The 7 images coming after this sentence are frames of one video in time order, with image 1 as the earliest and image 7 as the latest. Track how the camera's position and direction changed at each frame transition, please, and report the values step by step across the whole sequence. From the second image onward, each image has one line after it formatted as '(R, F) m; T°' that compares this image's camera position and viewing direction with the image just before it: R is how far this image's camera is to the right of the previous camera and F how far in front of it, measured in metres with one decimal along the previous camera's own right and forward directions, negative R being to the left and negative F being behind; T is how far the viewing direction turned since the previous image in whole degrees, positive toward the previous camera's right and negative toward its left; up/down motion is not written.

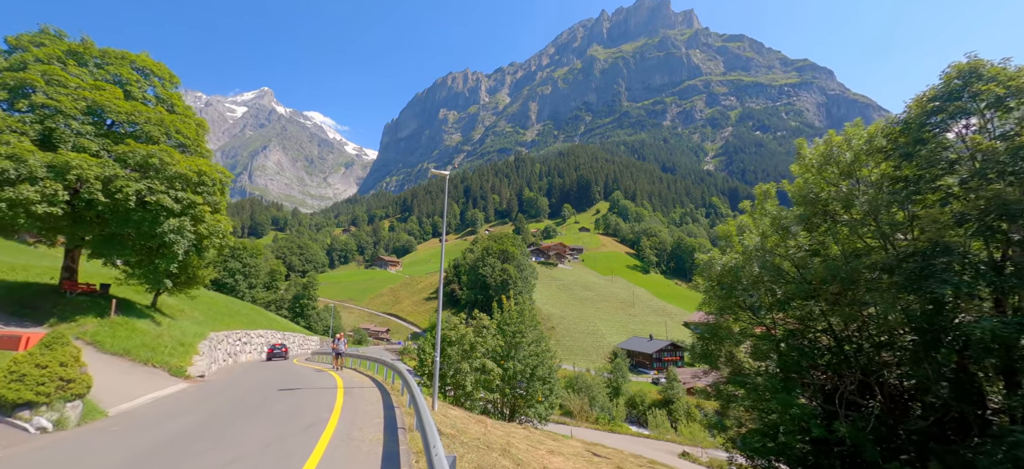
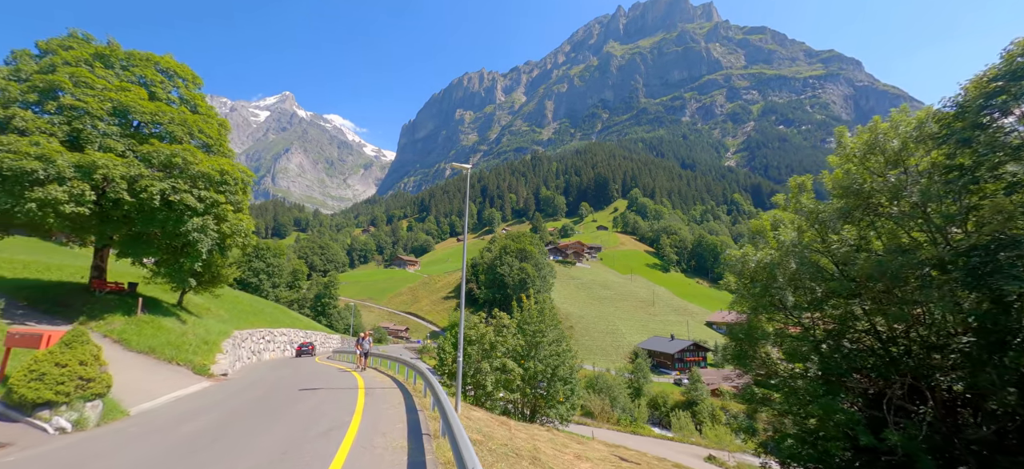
(-0.1, +0.3) m; -2°
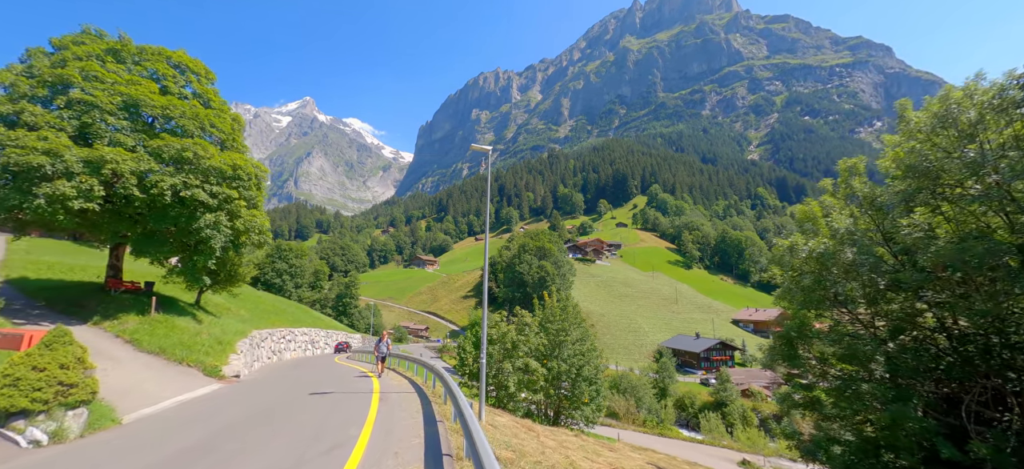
(-0.2, +0.9) m; -2°
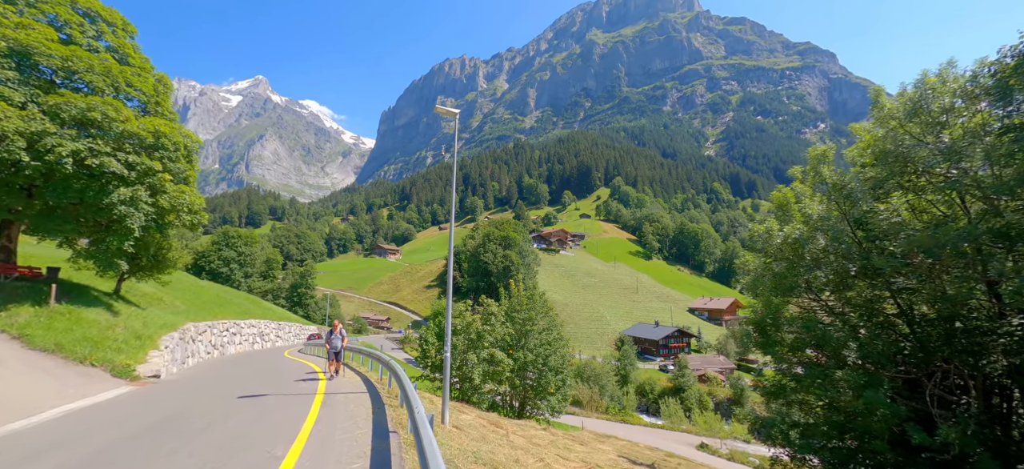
(-0.1, +1.4) m; +4°
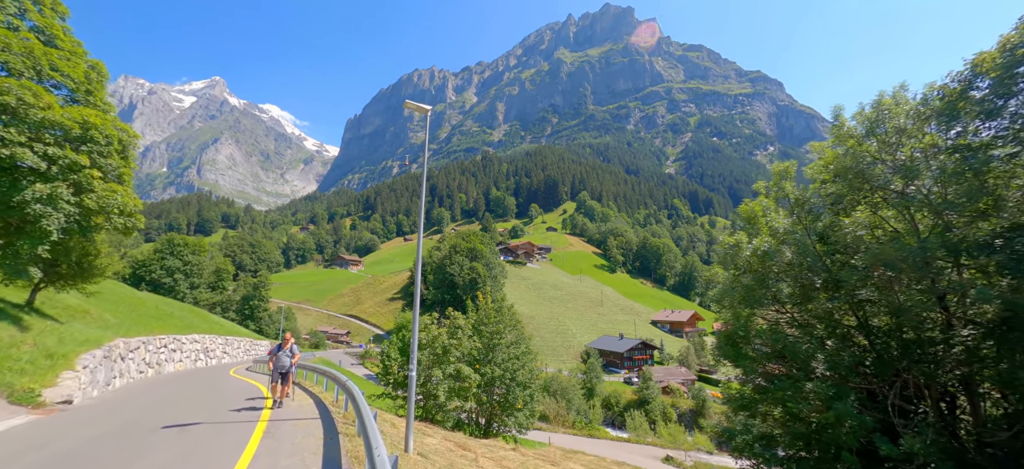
(-0.2, +0.9) m; +4°
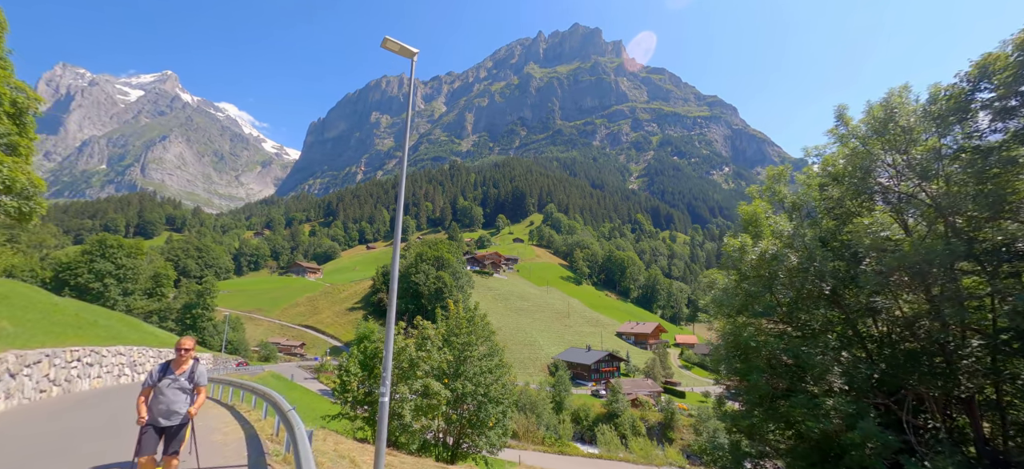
(-0.5, +2.2) m; +4°
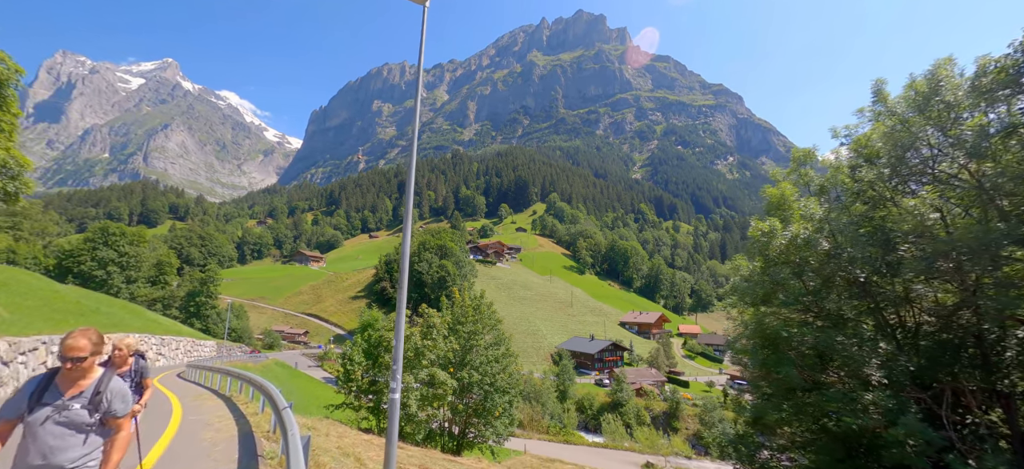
(-0.2, +0.6) m; 0°
